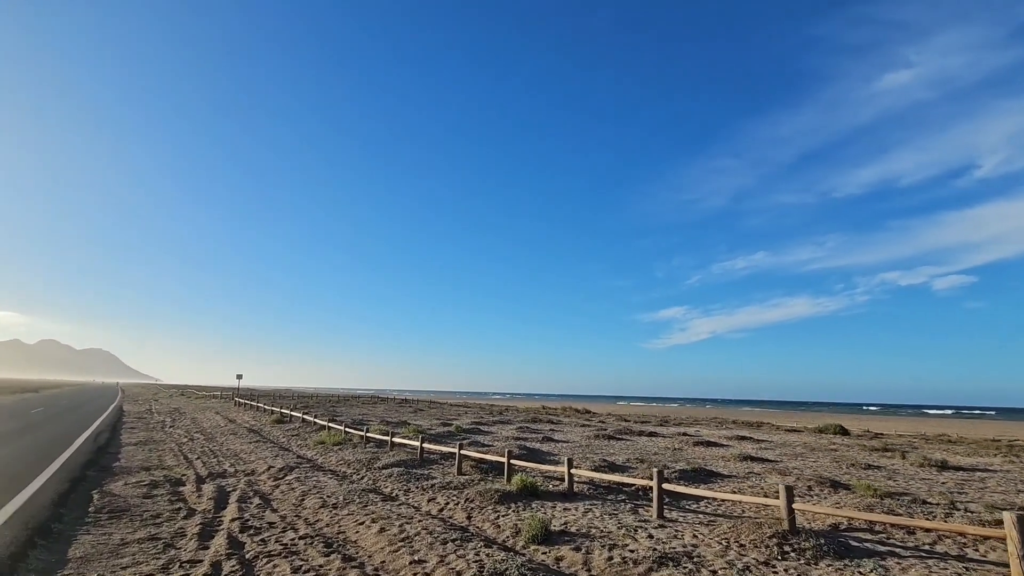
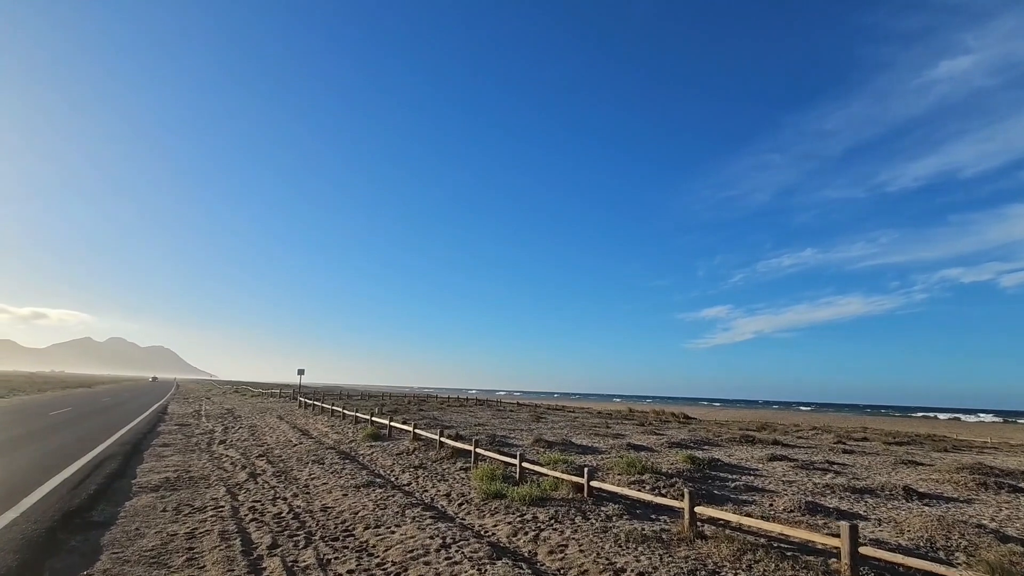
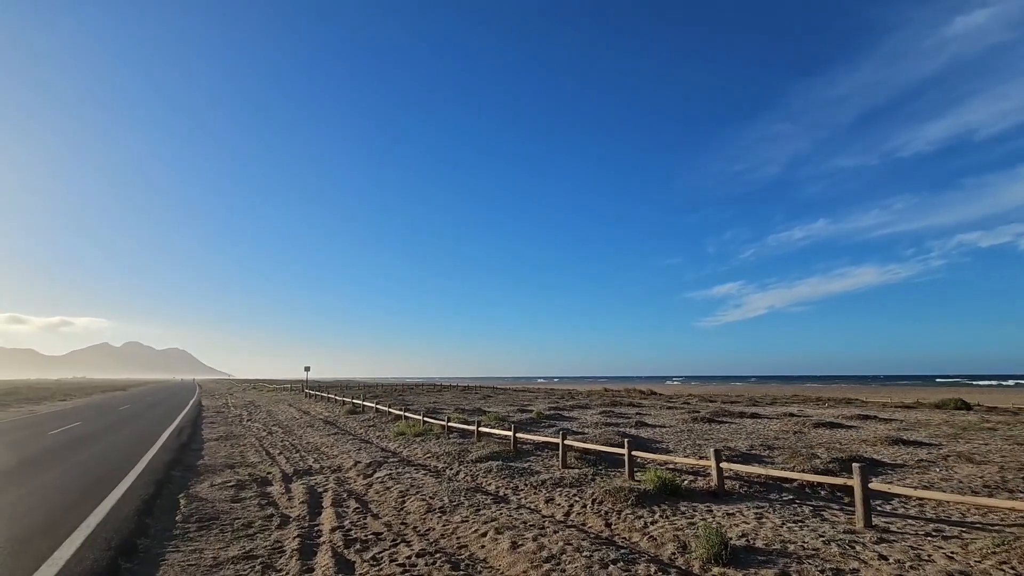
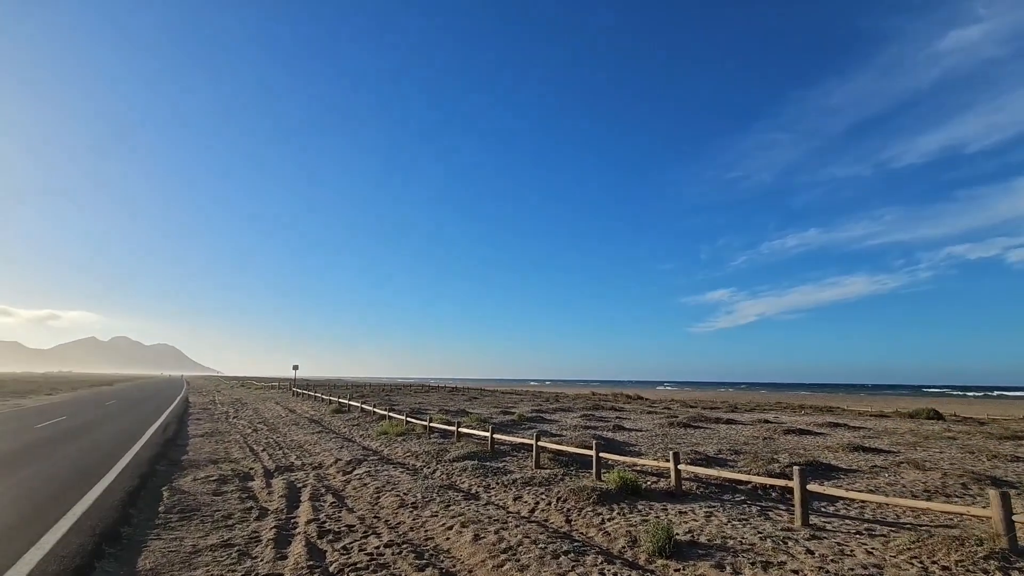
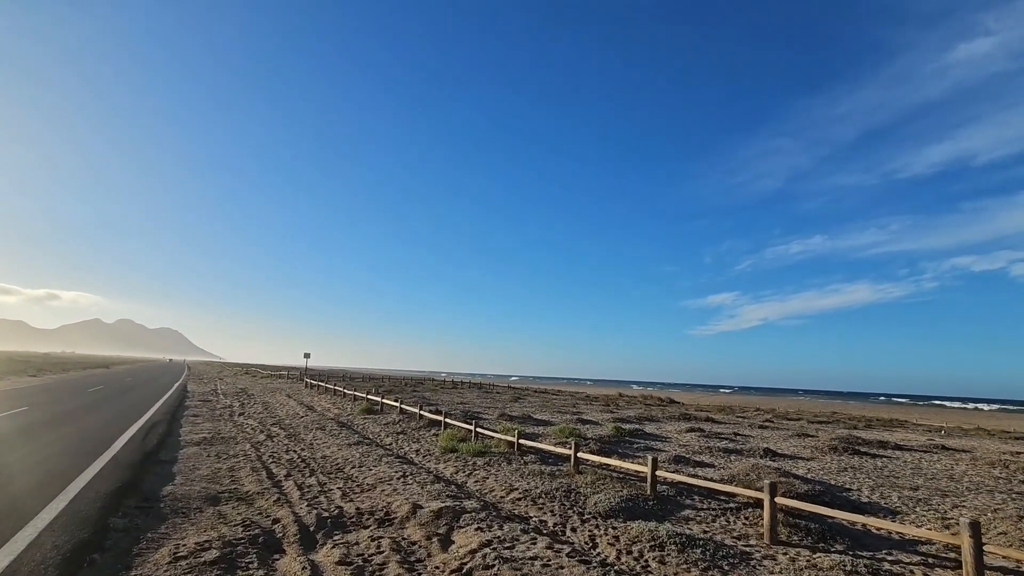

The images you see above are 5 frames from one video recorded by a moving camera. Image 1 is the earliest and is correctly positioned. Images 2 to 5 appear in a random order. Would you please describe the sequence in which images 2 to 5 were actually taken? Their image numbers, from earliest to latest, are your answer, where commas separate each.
4, 3, 5, 2
